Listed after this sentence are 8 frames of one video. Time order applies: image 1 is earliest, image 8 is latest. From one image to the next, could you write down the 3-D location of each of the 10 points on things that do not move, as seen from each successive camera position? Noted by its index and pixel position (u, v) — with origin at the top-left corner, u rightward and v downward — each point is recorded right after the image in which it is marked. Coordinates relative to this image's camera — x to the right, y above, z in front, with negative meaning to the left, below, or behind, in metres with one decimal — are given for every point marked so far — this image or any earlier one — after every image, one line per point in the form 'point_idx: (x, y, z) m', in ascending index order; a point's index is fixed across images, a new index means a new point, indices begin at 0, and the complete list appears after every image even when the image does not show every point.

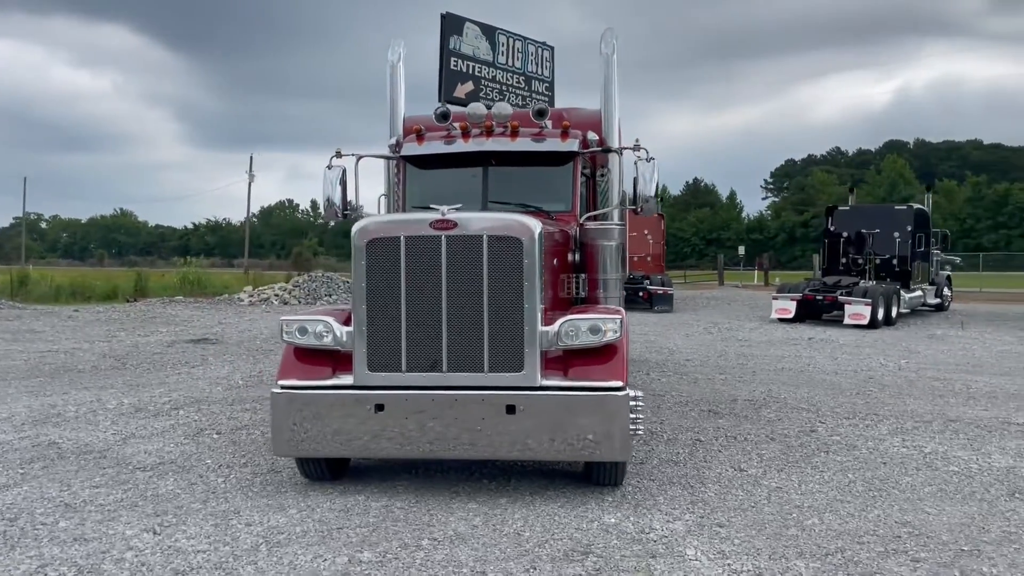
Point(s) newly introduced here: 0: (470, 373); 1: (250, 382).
0: (-0.3, -0.5, +5.4) m
1: (-3.3, -1.2, +11.1) m
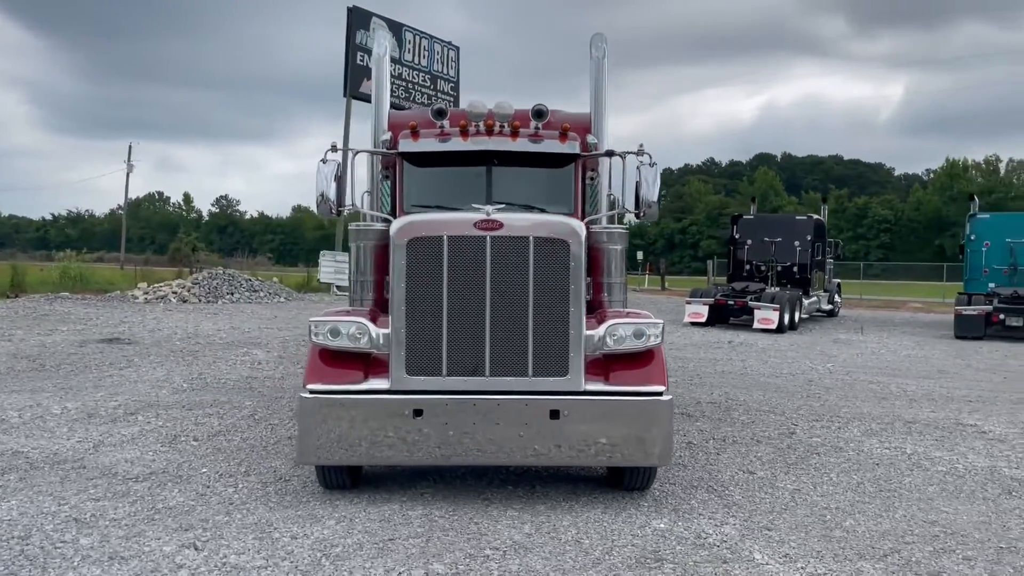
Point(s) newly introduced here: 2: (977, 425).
0: (0.0, -0.5, +5.3) m
1: (-3.7, -1.2, +10.5) m
2: (+4.7, -1.4, +8.9) m
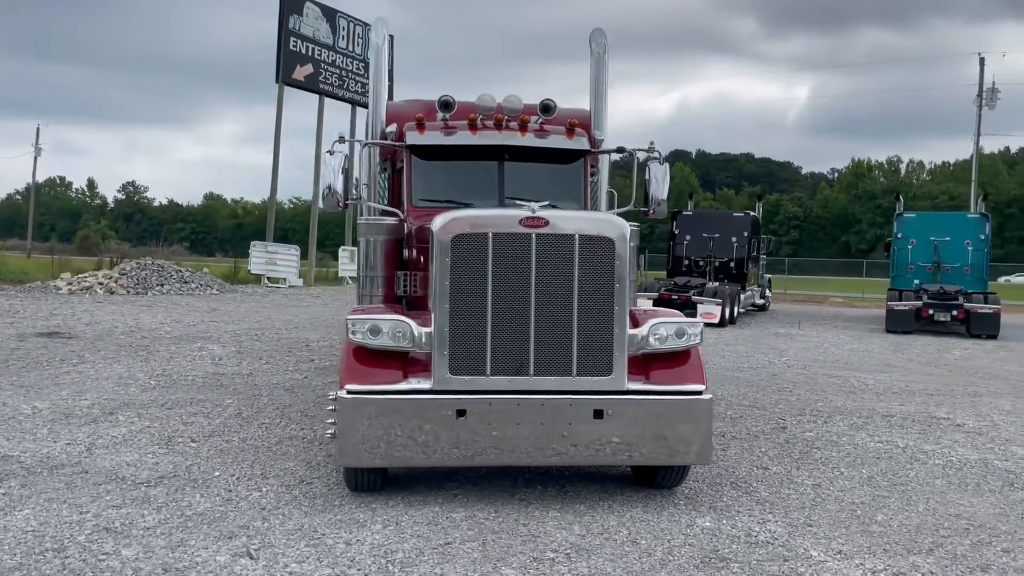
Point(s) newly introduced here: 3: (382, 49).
0: (+0.3, -0.5, +5.3) m
1: (-4.0, -1.1, +10.1) m
2: (+4.6, -1.4, +9.3) m
3: (-1.2, +2.1, +8.0) m
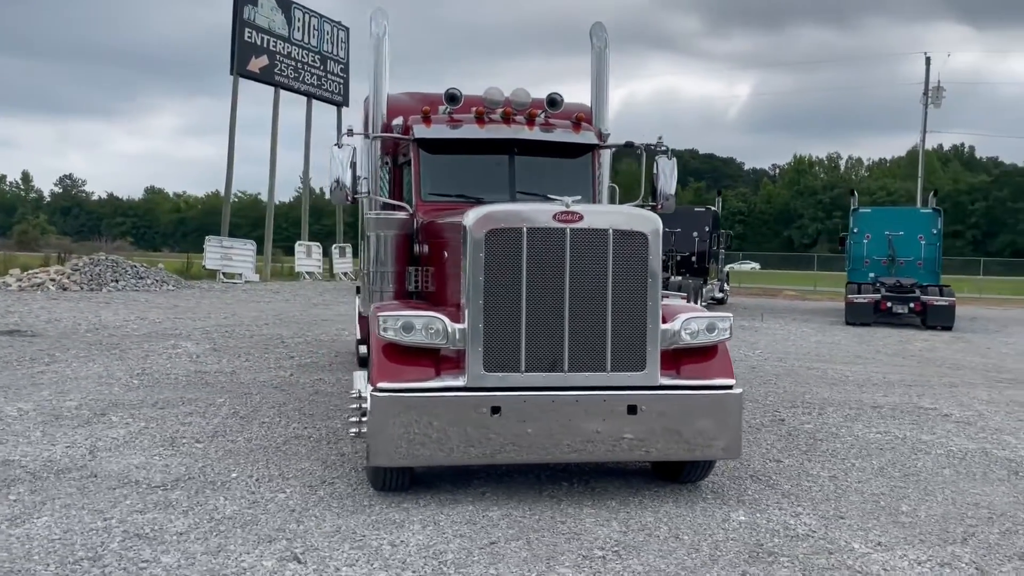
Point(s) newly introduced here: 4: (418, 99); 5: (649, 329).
0: (+0.5, -0.5, +5.2) m
1: (-4.0, -1.0, +9.8) m
2: (+4.5, -1.3, +9.5) m
3: (-1.1, +2.2, +7.8) m
4: (-0.9, +1.8, +8.4) m
5: (+0.8, -0.2, +5.3) m
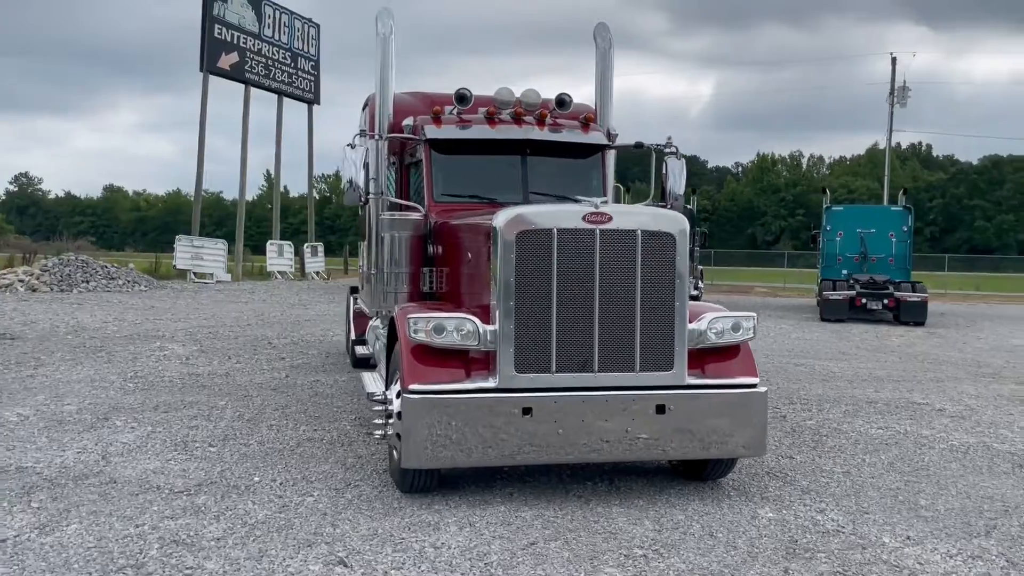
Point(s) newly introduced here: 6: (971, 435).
0: (+0.6, -0.5, +5.3) m
1: (-4.0, -1.1, +9.7) m
2: (+4.5, -1.3, +9.7) m
3: (-1.1, +2.2, +7.8) m
4: (-0.9, +1.8, +8.4) m
5: (+1.0, -0.2, +5.3) m
6: (+4.1, -1.3, +7.9) m
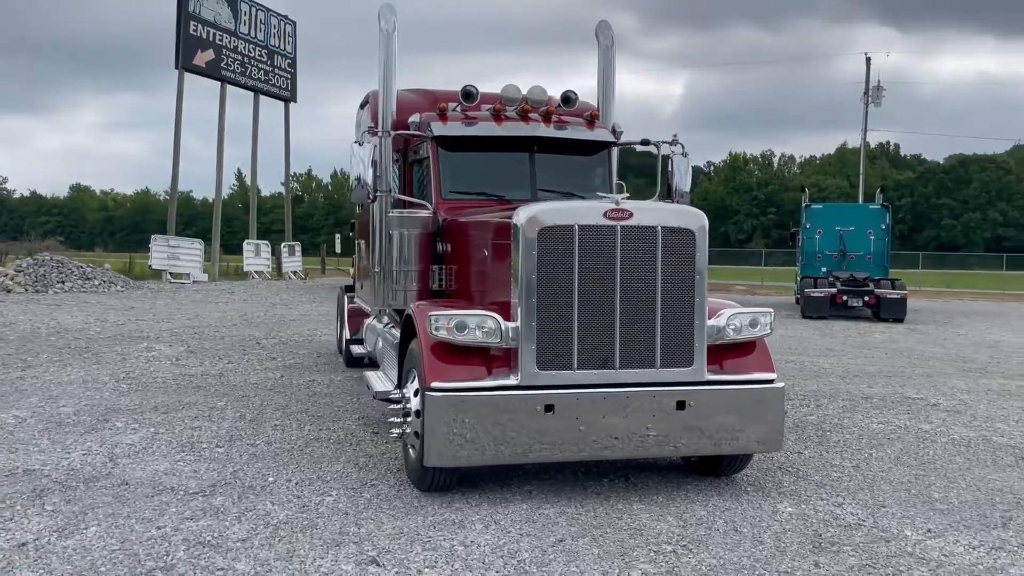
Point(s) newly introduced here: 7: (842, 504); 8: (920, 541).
0: (+0.8, -0.5, +5.3) m
1: (-4.0, -1.0, +9.5) m
2: (+4.5, -1.2, +9.8) m
3: (-1.0, +2.2, +7.7) m
4: (-0.8, +1.8, +8.3) m
5: (+1.1, -0.2, +5.3) m
6: (+4.1, -1.3, +8.1) m
7: (+2.0, -1.3, +5.4) m
8: (+2.2, -1.4, +4.7) m
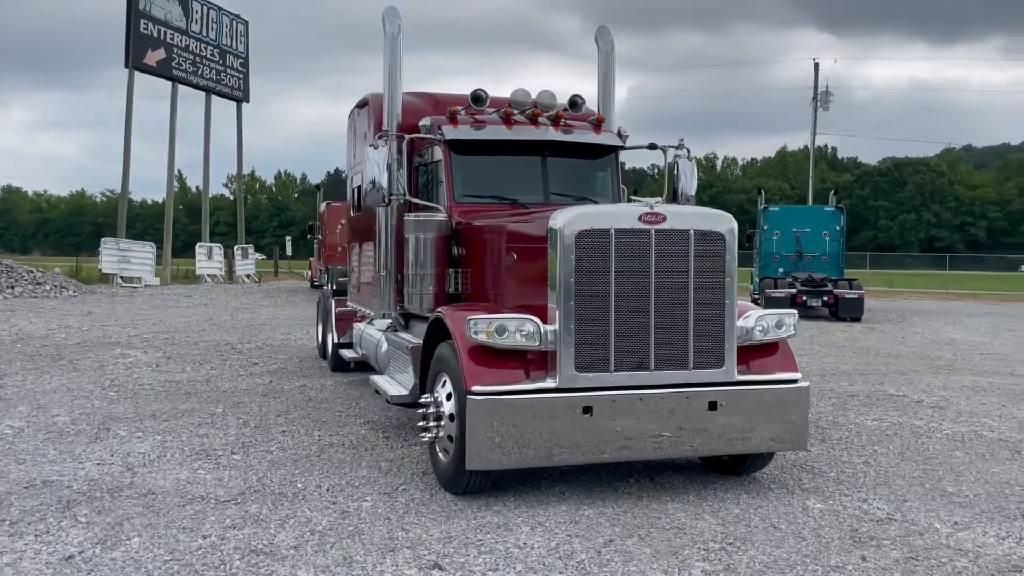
0: (+1.0, -0.5, +5.4) m
1: (-4.1, -1.1, +9.3) m
2: (+4.5, -1.2, +10.1) m
3: (-1.0, +2.1, +7.7) m
4: (-0.8, +1.8, +8.3) m
5: (+1.3, -0.2, +5.5) m
6: (+4.2, -1.3, +8.3) m
7: (+2.2, -1.3, +5.6) m
8: (+2.4, -1.4, +4.9) m
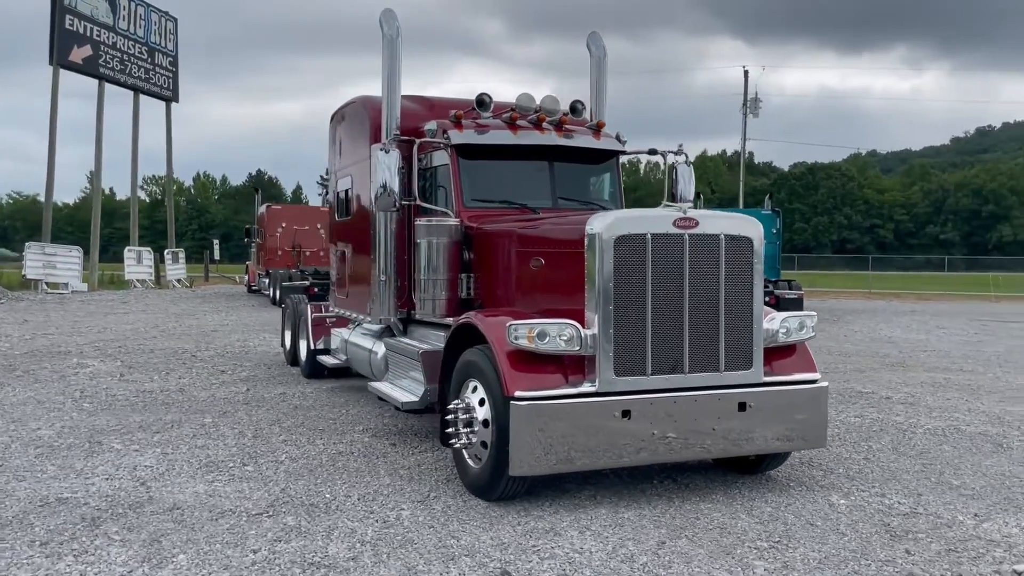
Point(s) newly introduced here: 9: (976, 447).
0: (+1.2, -0.5, +5.5) m
1: (-4.2, -1.2, +9.0) m
2: (+4.3, -1.2, +10.5) m
3: (-1.0, +2.1, +7.6) m
4: (-0.9, +1.7, +8.3) m
5: (+1.5, -0.3, +5.6) m
6: (+4.1, -1.3, +8.7) m
7: (+2.4, -1.3, +5.8) m
8: (+2.7, -1.4, +5.1) m
9: (+3.9, -1.3, +7.5) m
